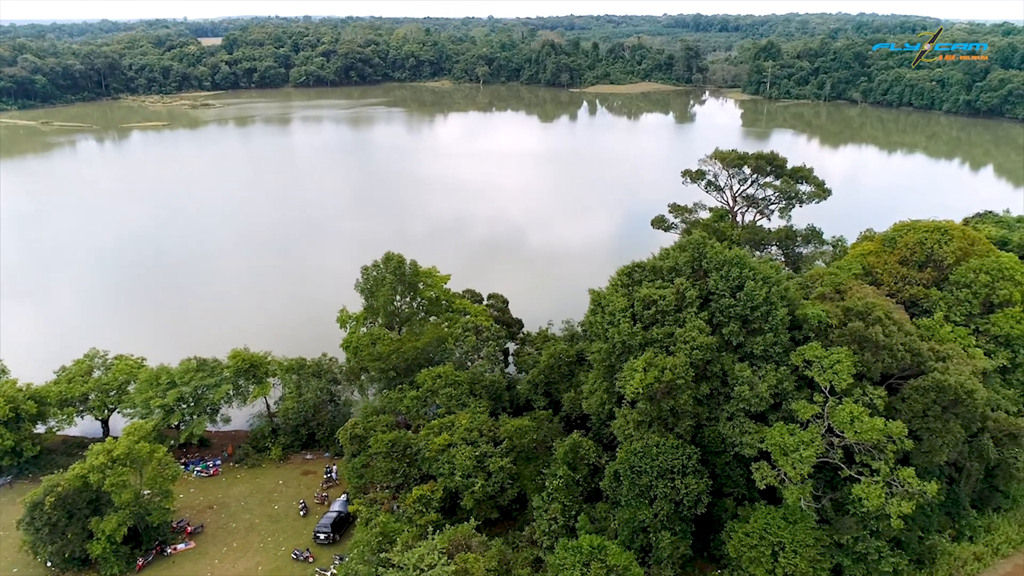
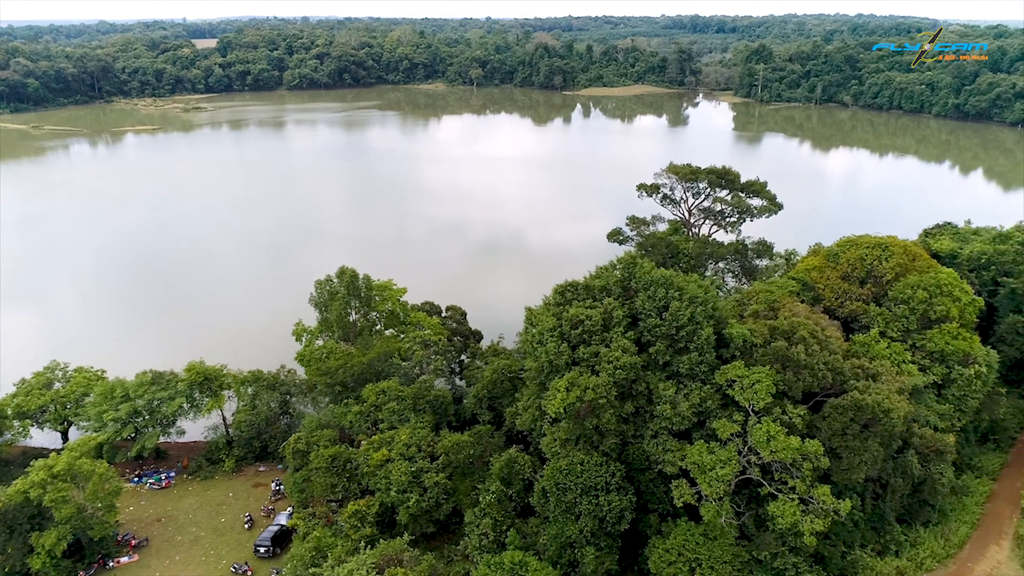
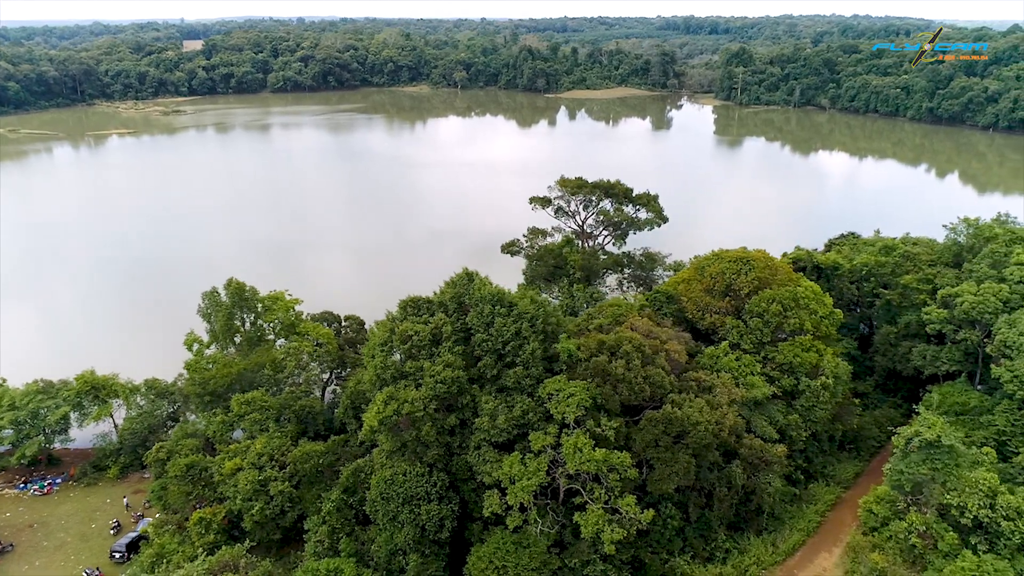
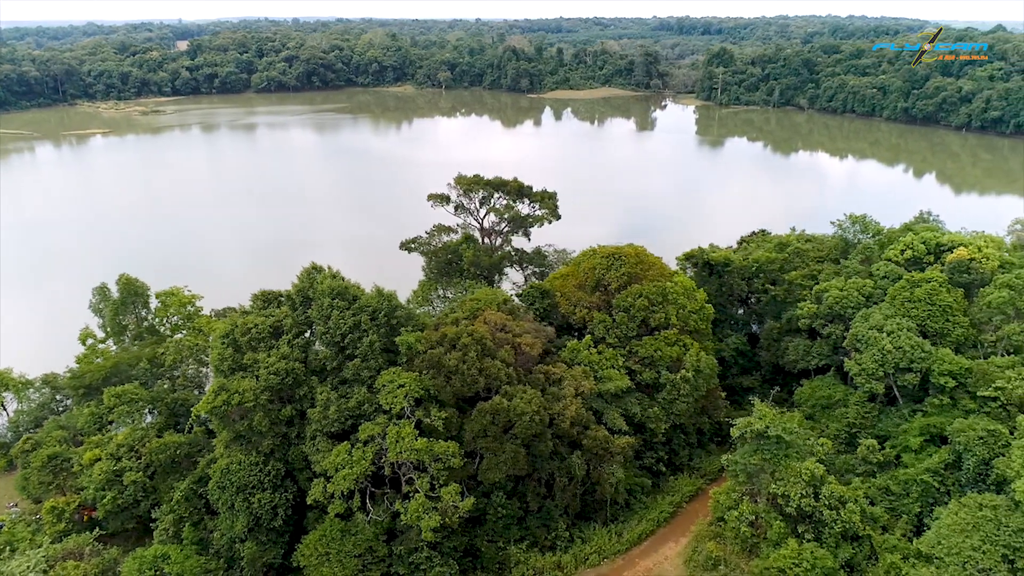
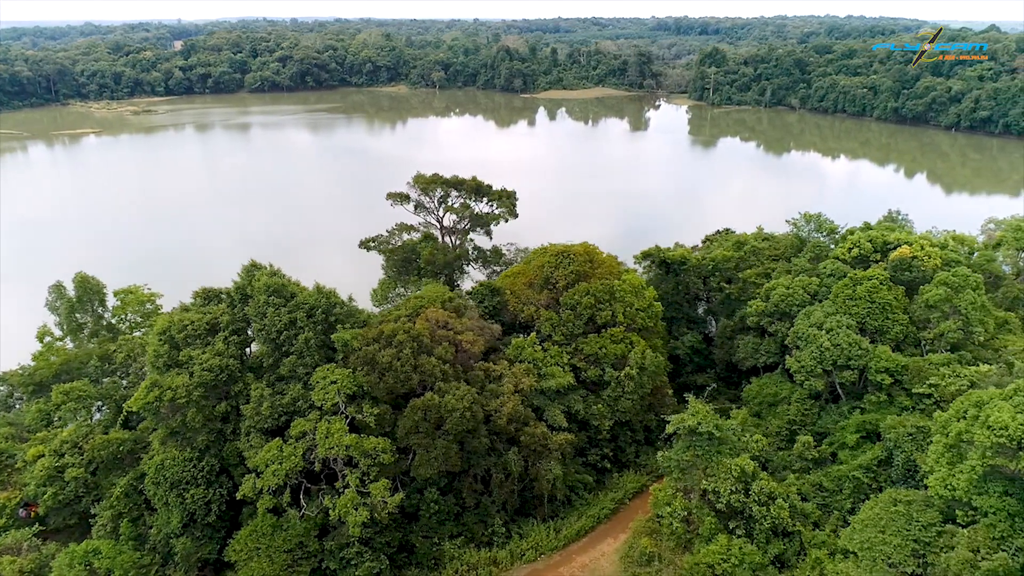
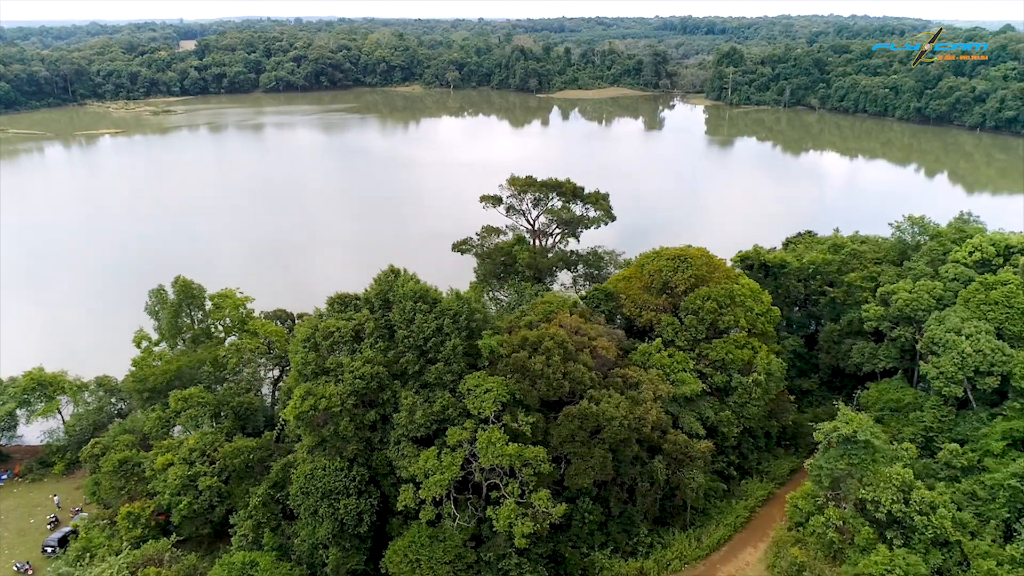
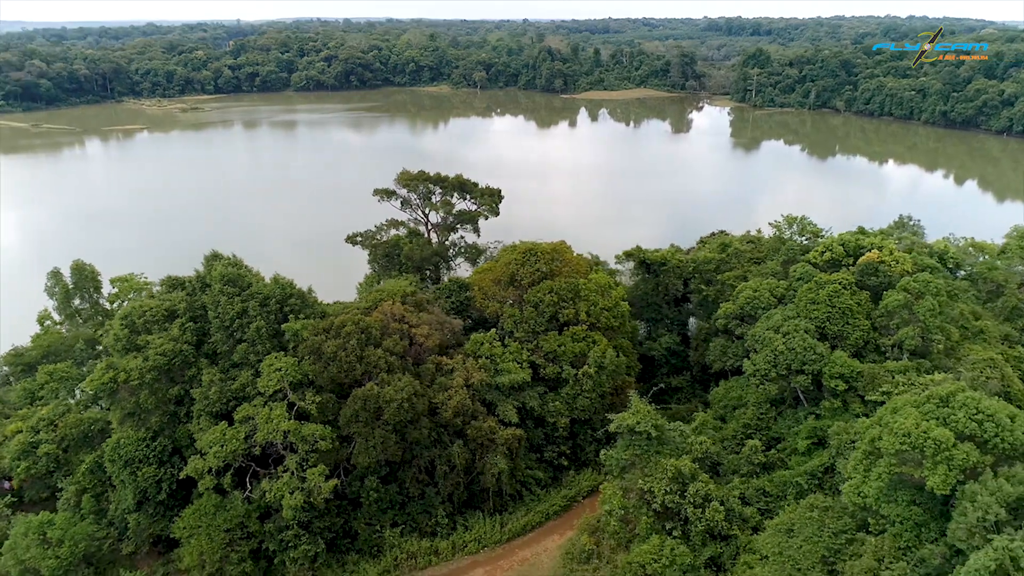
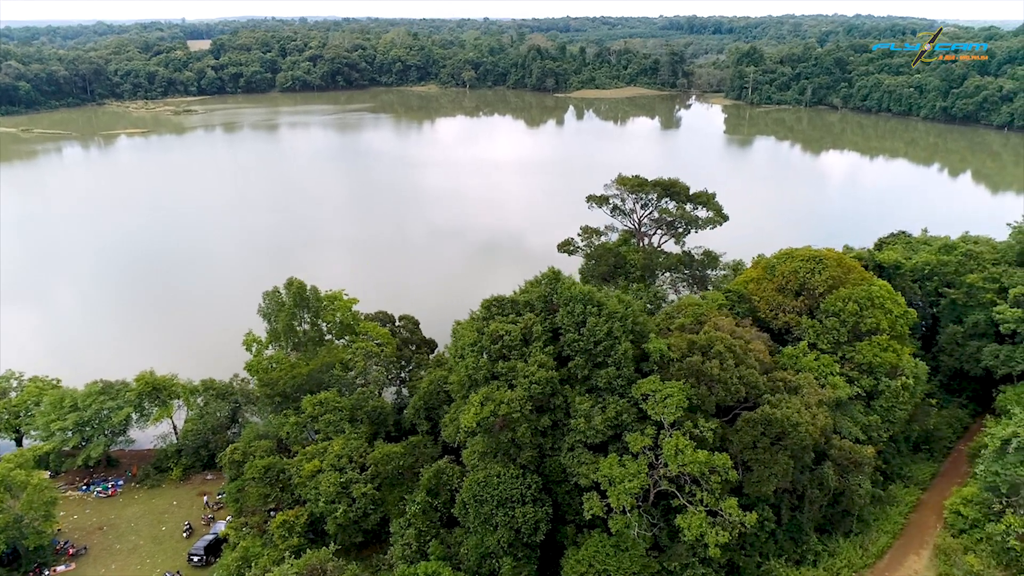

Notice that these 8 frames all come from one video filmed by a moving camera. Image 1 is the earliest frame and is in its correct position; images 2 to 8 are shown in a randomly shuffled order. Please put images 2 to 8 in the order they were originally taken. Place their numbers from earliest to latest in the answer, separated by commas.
2, 8, 3, 6, 4, 5, 7
